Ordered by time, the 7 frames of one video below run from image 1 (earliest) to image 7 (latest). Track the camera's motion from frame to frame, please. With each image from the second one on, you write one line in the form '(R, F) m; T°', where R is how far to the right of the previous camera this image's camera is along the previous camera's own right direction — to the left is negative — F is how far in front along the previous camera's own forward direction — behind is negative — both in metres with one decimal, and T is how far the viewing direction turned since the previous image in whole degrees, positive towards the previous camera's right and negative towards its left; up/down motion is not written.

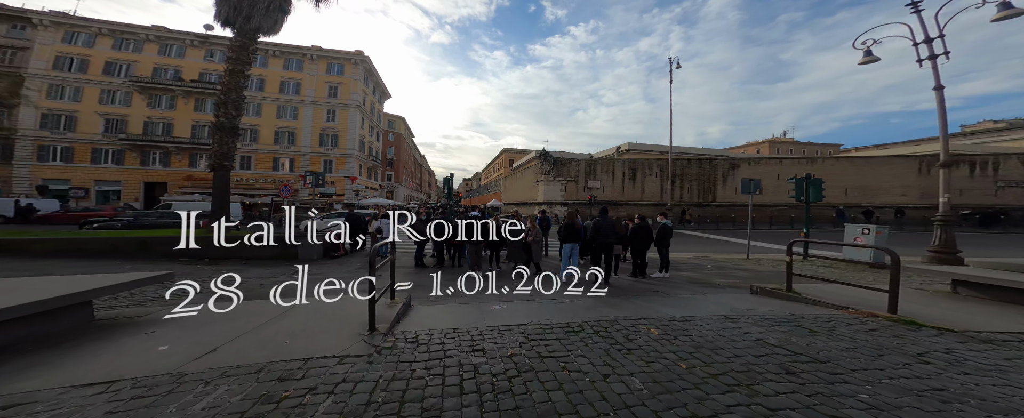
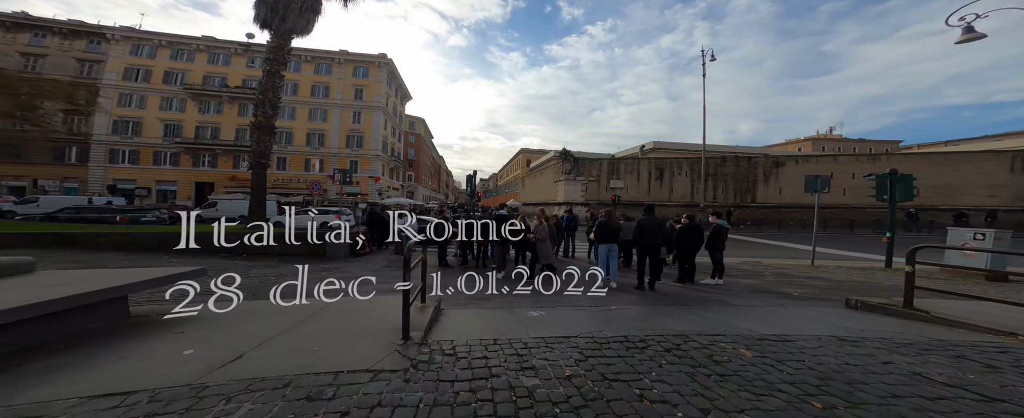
(-0.3, +0.3) m; -3°
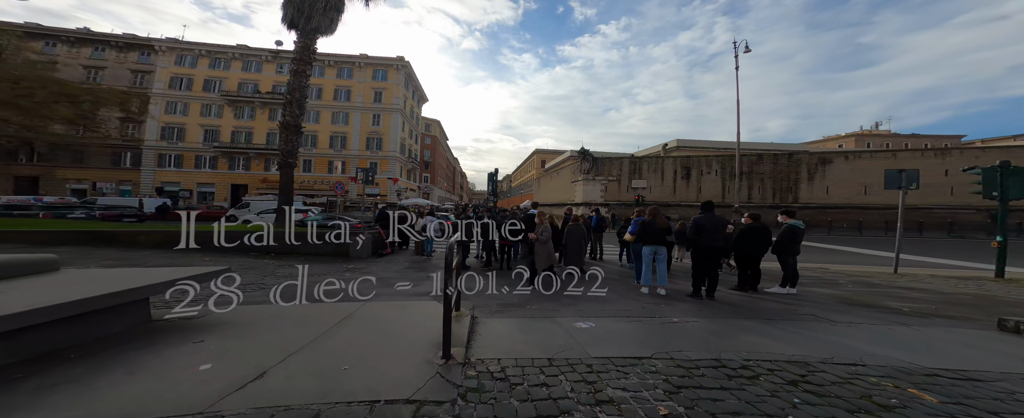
(-0.3, +0.4) m; -3°
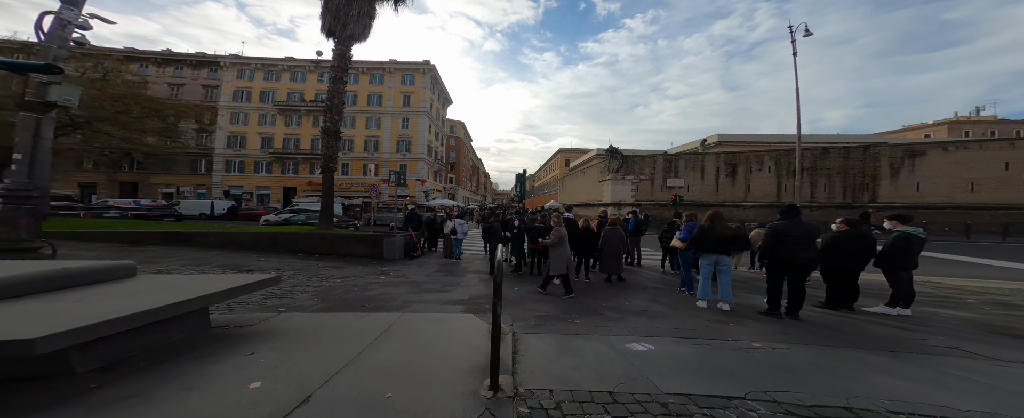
(-0.2, +0.3) m; -5°
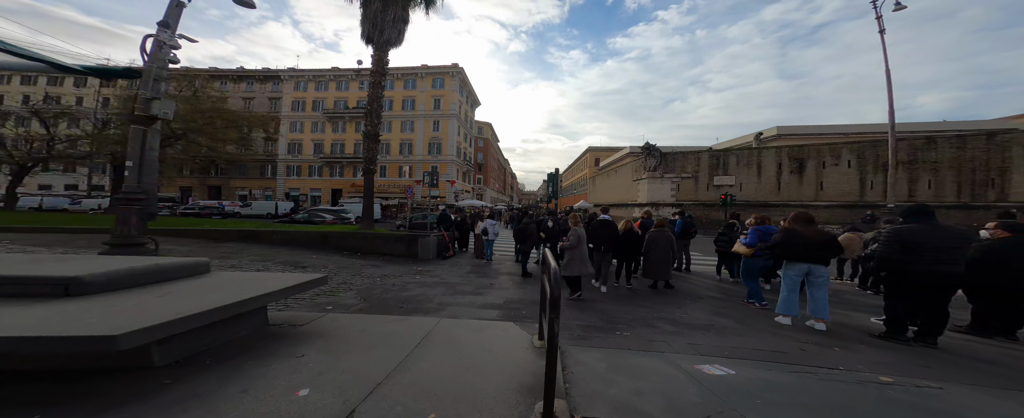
(-0.2, +0.3) m; -5°
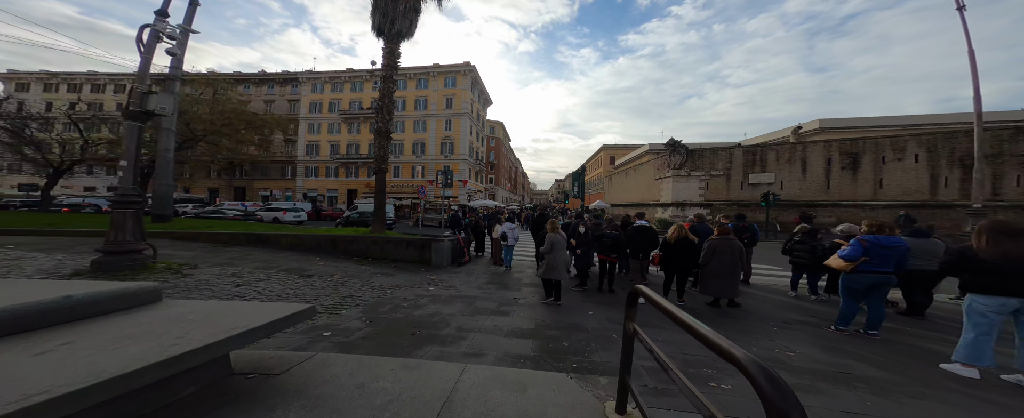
(-0.3, +1.0) m; -3°
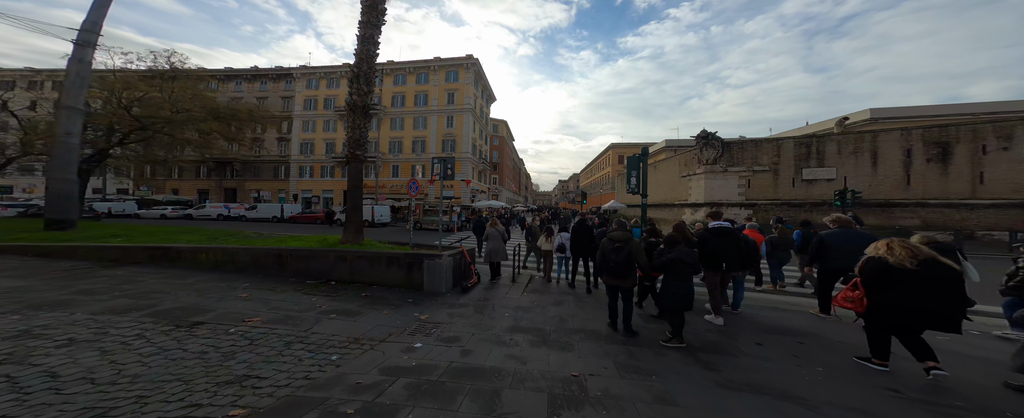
(-0.7, +3.3) m; 0°
